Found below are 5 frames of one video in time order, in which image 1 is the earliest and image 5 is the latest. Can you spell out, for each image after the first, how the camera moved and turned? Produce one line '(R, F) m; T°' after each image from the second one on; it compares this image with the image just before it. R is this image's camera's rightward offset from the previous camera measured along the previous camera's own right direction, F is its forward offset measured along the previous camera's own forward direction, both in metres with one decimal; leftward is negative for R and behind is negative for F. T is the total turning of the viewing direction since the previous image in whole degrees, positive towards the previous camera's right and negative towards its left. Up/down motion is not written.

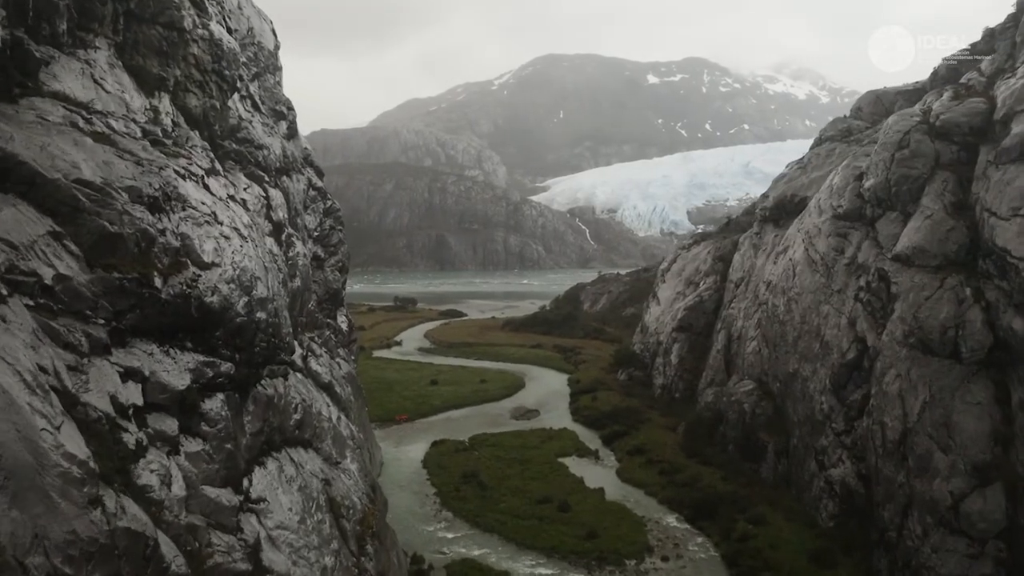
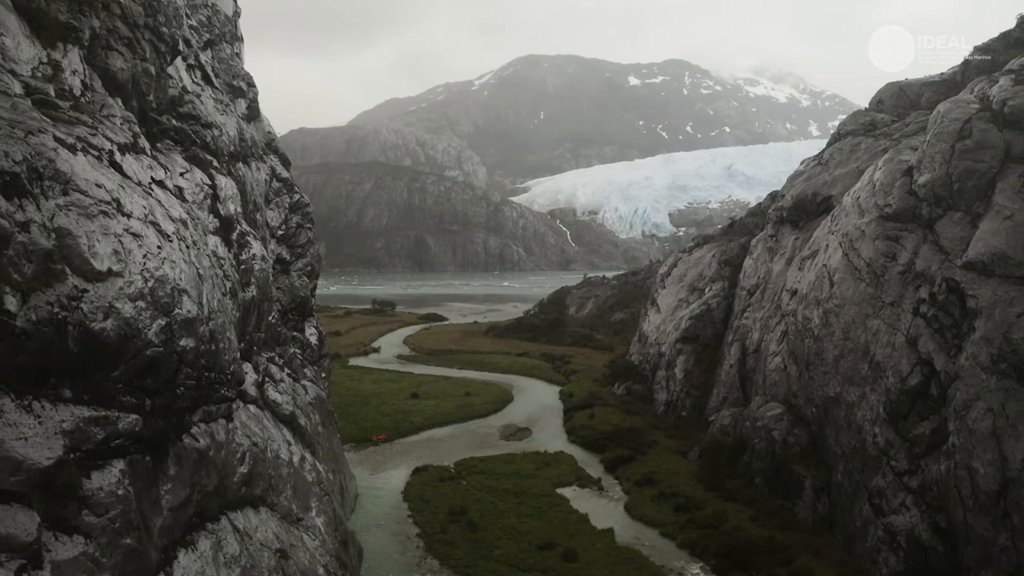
(-0.9, +5.5) m; +2°
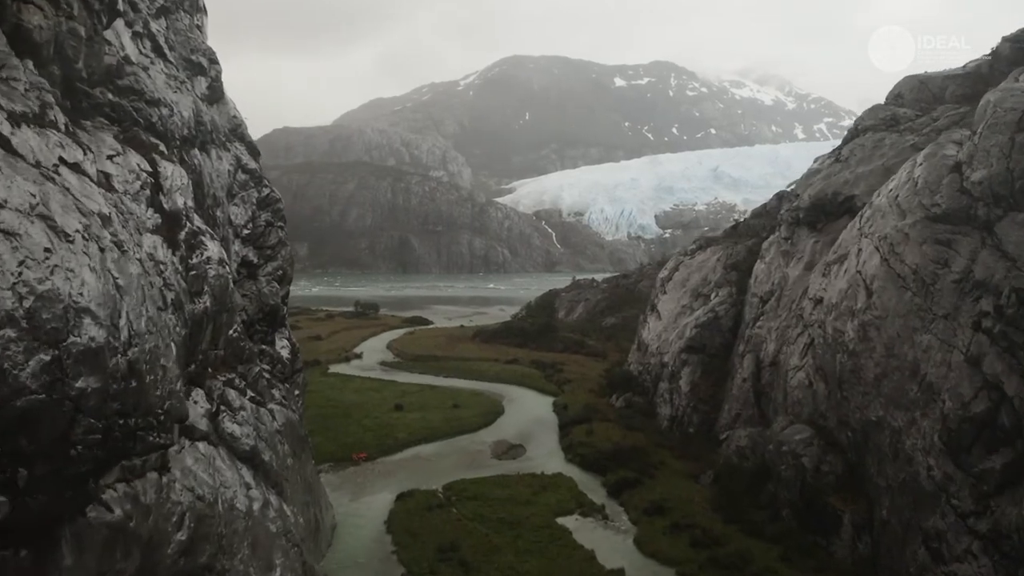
(-0.7, +4.0) m; +1°
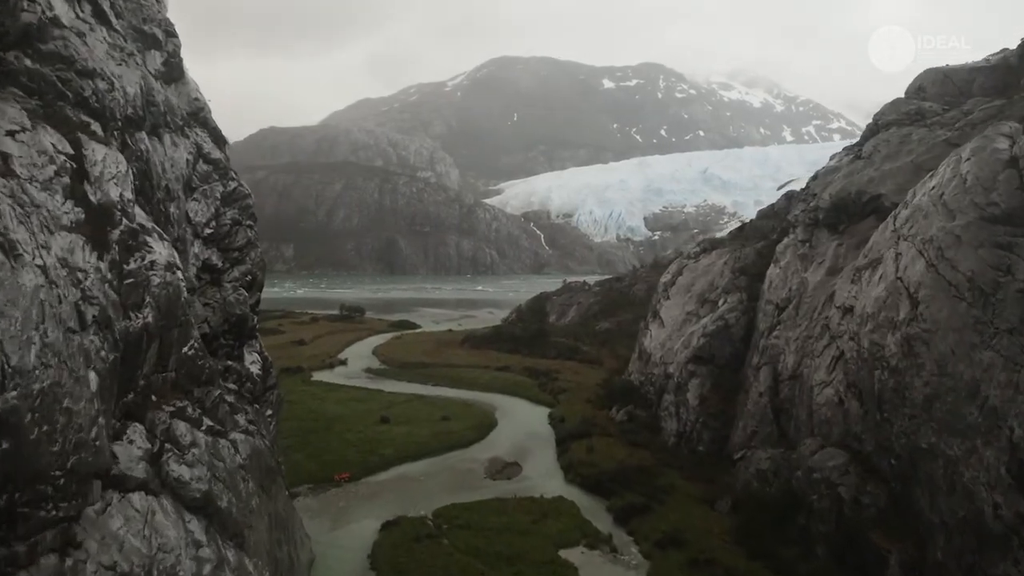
(-0.6, +3.6) m; +1°
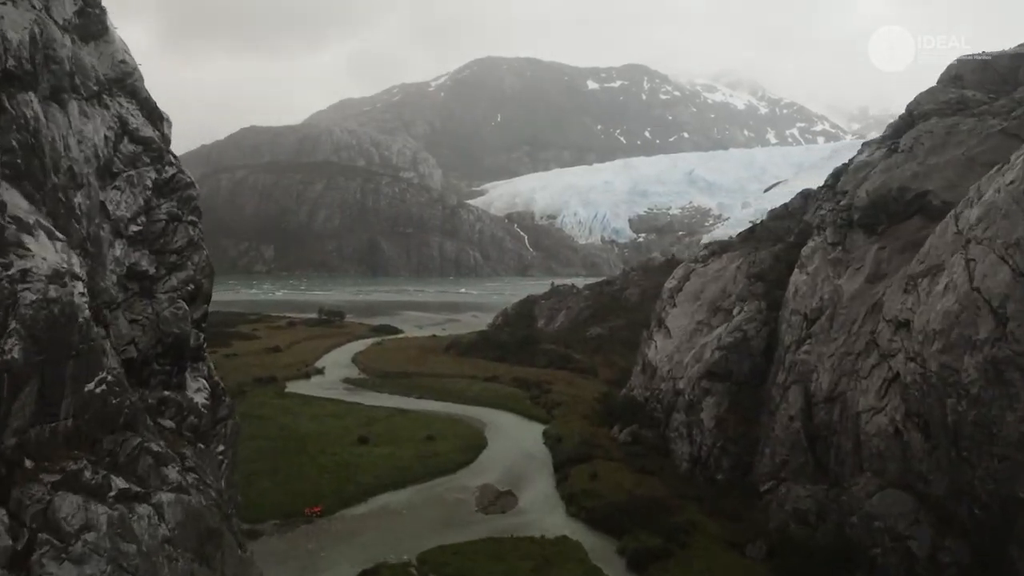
(-0.8, +5.0) m; +1°
